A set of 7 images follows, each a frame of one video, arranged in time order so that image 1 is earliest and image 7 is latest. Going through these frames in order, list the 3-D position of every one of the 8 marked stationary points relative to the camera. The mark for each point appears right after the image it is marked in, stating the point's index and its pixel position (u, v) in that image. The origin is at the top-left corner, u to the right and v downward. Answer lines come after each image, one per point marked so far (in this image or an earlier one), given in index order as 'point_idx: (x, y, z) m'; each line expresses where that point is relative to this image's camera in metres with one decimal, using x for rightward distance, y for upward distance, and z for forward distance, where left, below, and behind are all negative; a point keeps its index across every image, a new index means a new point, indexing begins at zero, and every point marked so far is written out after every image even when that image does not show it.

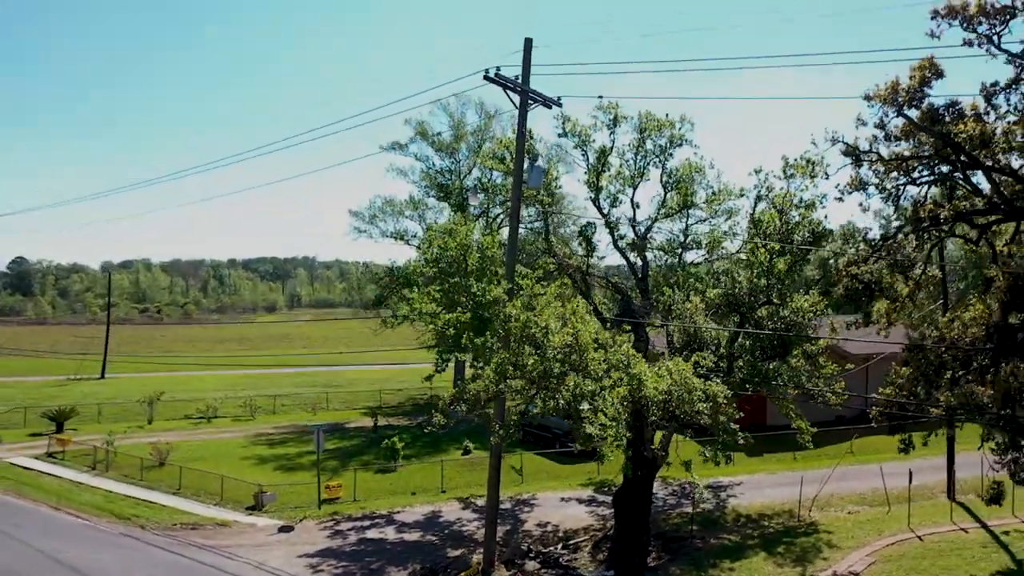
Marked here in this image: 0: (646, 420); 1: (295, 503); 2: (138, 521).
0: (+2.5, -2.5, +13.2) m
1: (-5.6, -5.6, +18.5) m
2: (-8.9, -5.6, +17.1) m
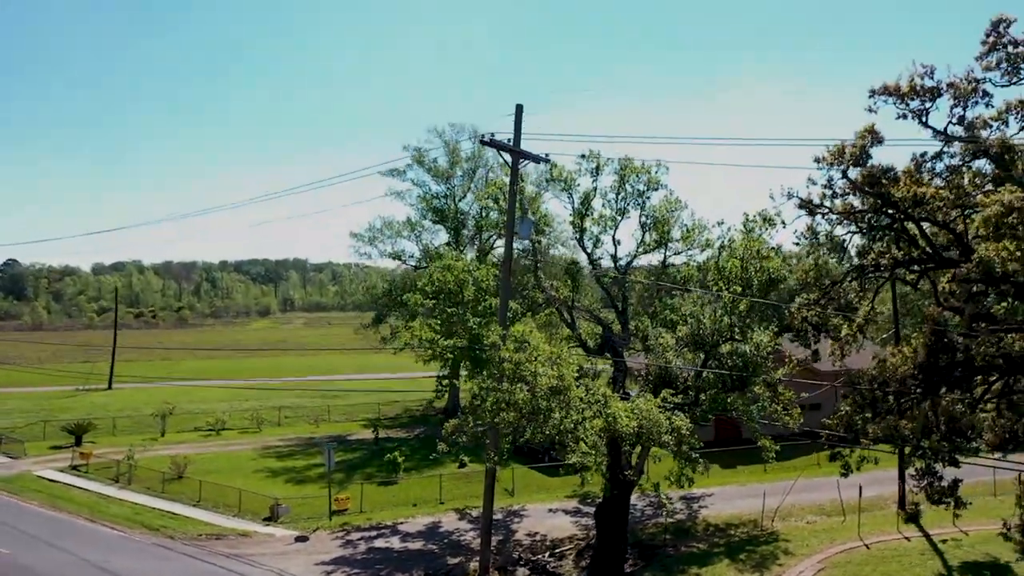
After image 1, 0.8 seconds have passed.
0: (+2.3, -3.4, +15.2) m
1: (-5.8, -6.4, +20.3) m
2: (-9.1, -6.5, +18.9) m
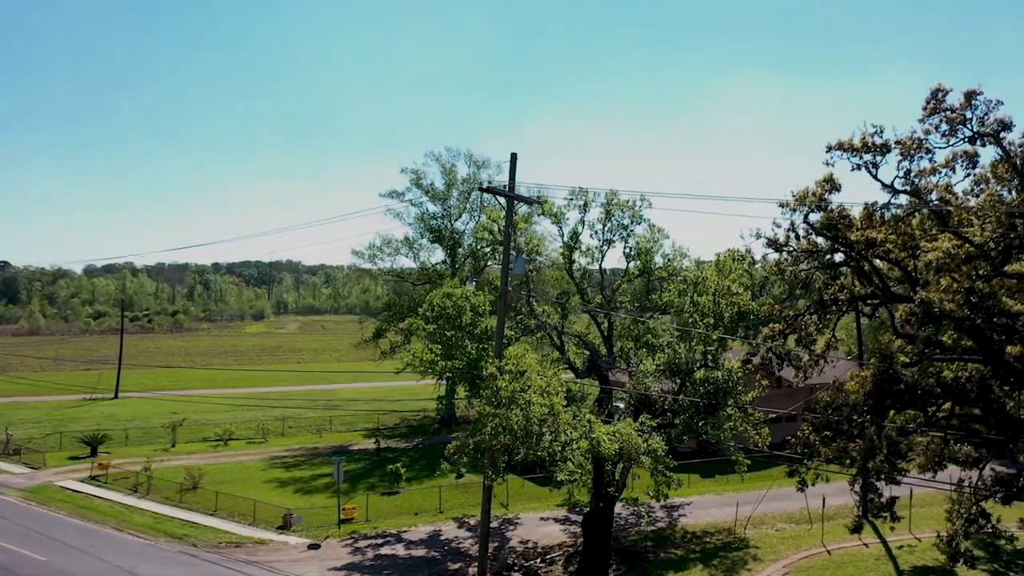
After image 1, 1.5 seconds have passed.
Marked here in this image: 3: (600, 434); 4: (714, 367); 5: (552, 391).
0: (+2.2, -4.2, +16.9) m
1: (-6.0, -7.2, +22.0) m
2: (-9.3, -7.3, +20.6) m
3: (+2.0, -3.3, +16.2) m
4: (+5.3, -2.1, +18.8) m
5: (+0.9, -2.5, +17.0) m
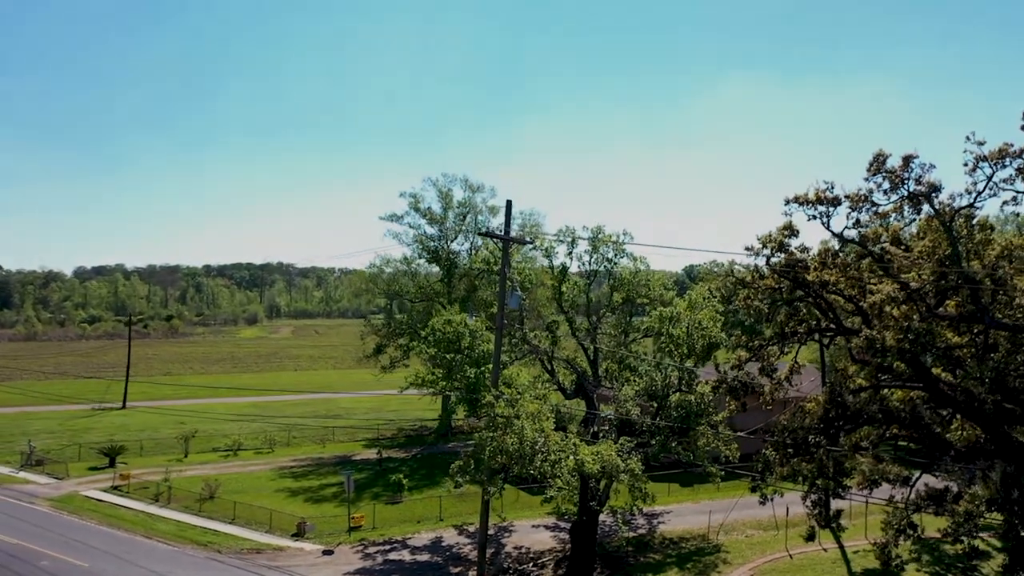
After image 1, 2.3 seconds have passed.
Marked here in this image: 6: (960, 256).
0: (+2.1, -5.1, +19.1) m
1: (-6.2, -8.2, +24.1) m
2: (-9.5, -8.2, +22.6) m
3: (+1.9, -4.3, +18.4) m
4: (+5.2, -3.1, +21.1) m
5: (+0.8, -3.5, +19.2) m
6: (+10.9, +0.8, +17.3) m
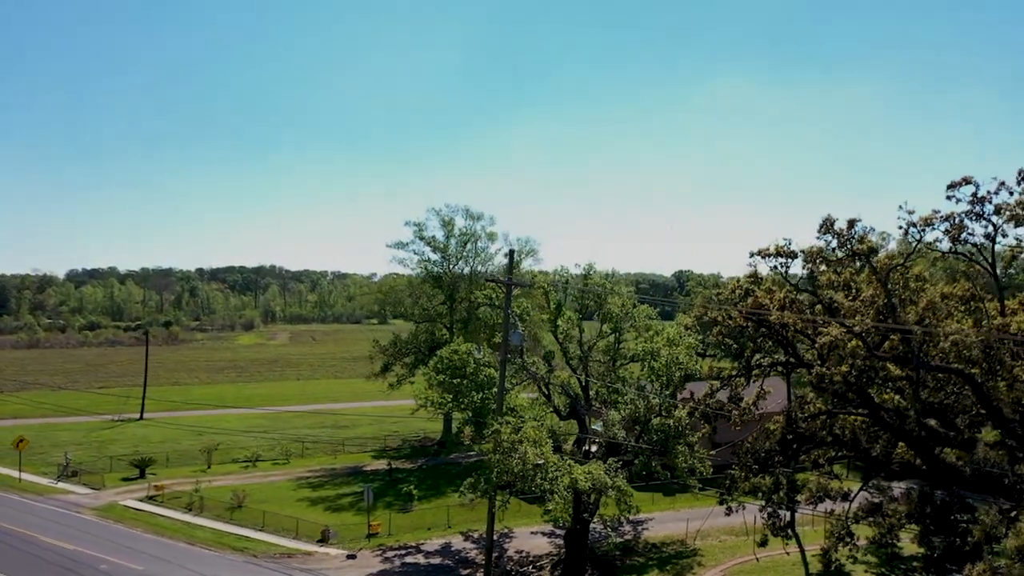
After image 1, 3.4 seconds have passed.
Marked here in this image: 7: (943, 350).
0: (+2.2, -6.4, +22.2) m
1: (-6.1, -9.4, +27.1) m
2: (-9.4, -9.4, +25.6) m
3: (+2.0, -5.5, +21.5) m
4: (+5.3, -4.4, +24.2) m
5: (+0.9, -4.8, +22.3) m
6: (+11.0, -0.5, +20.5) m
7: (+11.9, -1.7, +19.6) m
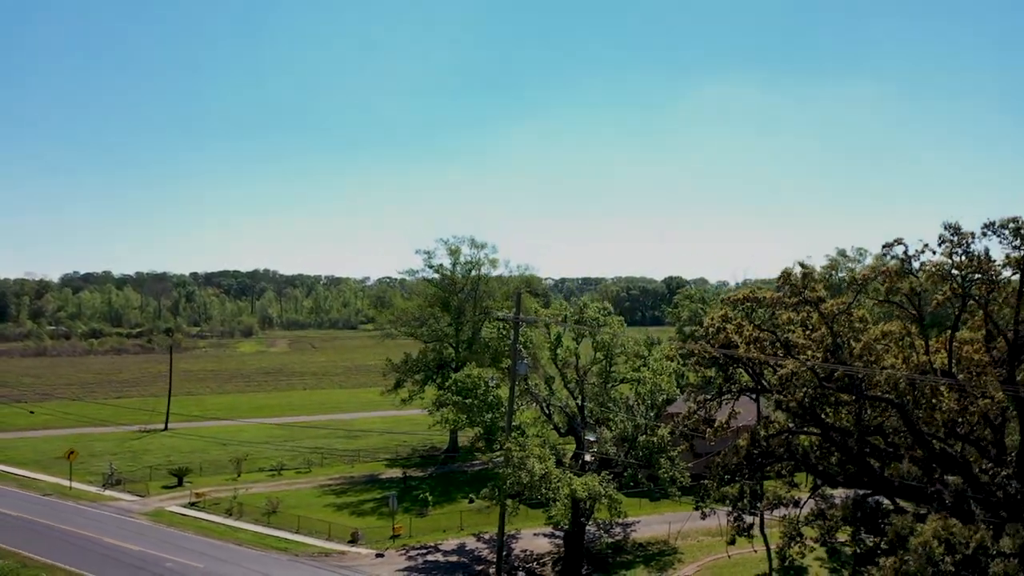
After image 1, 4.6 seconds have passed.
0: (+2.5, -7.8, +26.3) m
1: (-5.9, -10.9, +31.0) m
2: (-9.2, -10.9, +29.5) m
3: (+2.3, -7.0, +25.6) m
4: (+5.5, -5.8, +28.3) m
5: (+1.2, -6.2, +26.3) m
6: (+11.3, -1.9, +24.7) m
7: (+12.2, -3.2, +23.8) m
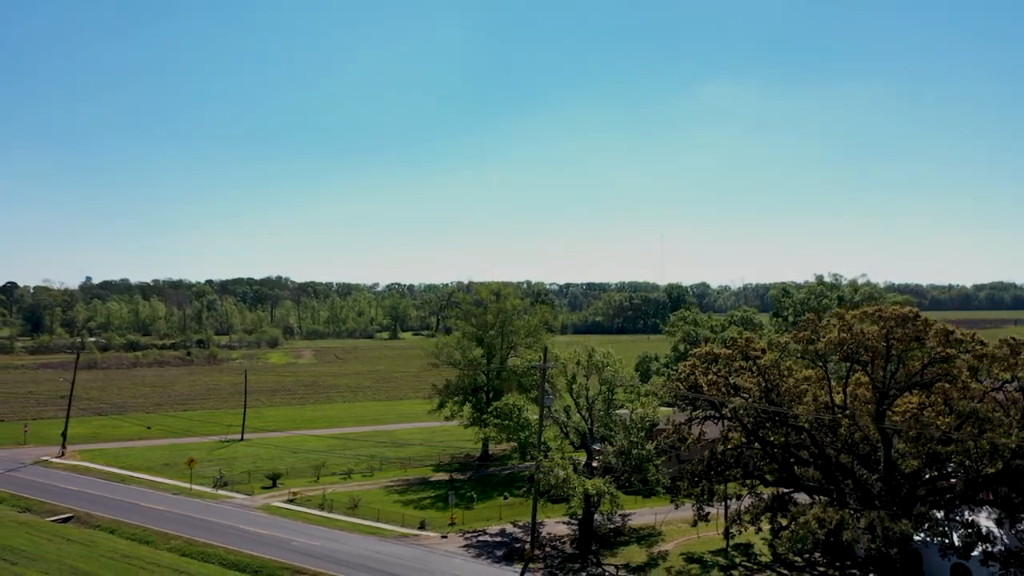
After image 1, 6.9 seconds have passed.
0: (+4.0, -10.8, +37.0) m
1: (-4.3, -13.9, +41.8) m
2: (-7.6, -13.9, +40.3) m
3: (+3.8, -10.0, +36.3) m
4: (+7.1, -8.8, +39.0) m
5: (+2.8, -9.2, +37.0) m
6: (+12.9, -4.9, +35.4) m
7: (+13.8, -6.1, +34.5) m
